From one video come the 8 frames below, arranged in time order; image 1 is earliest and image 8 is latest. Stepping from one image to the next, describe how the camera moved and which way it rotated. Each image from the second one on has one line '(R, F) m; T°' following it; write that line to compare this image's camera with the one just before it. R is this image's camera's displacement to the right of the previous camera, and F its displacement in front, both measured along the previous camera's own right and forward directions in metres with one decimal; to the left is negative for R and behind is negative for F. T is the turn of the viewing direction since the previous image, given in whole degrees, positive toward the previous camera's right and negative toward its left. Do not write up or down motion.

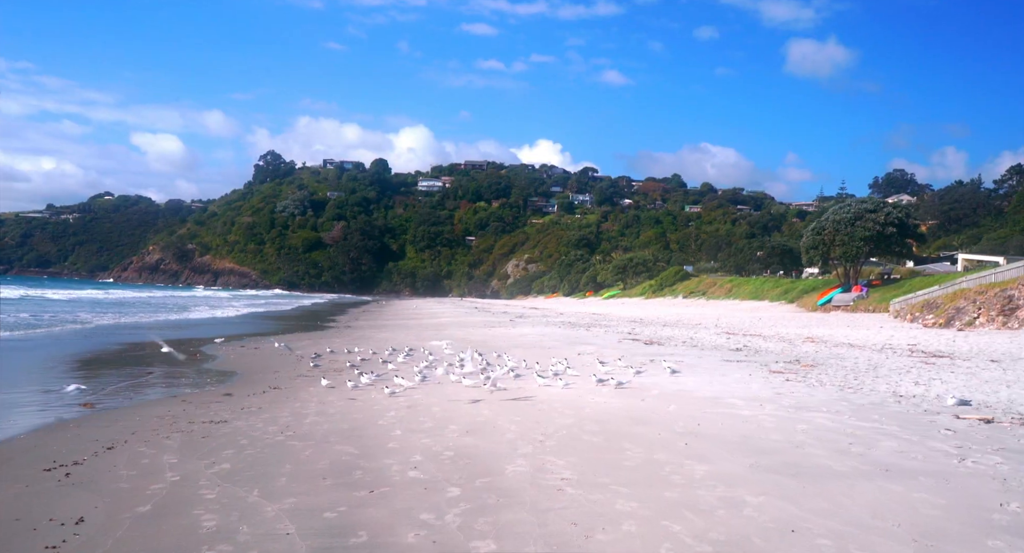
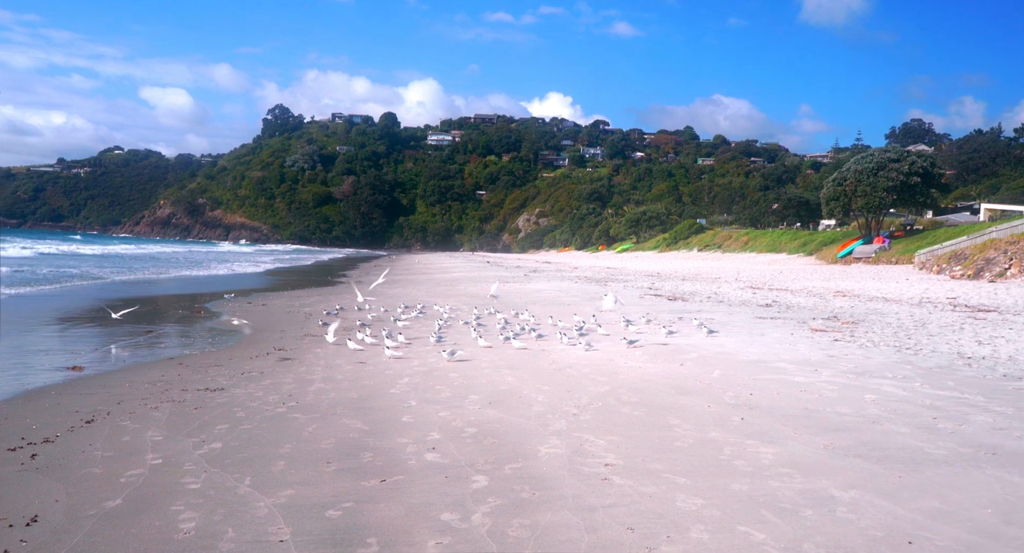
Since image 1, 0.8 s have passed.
(-0.1, +1.0) m; -1°
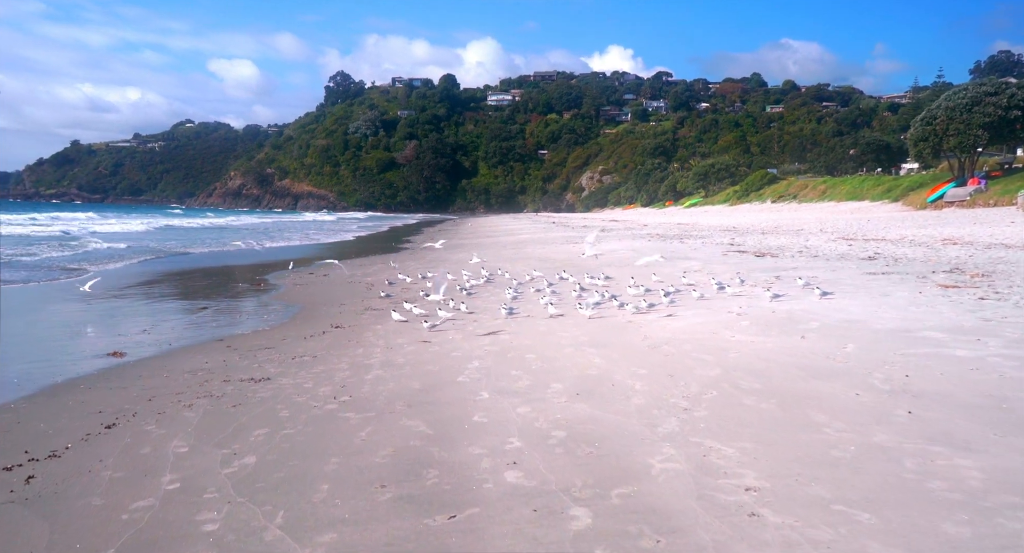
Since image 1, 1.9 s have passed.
(-0.2, +1.4) m; -4°
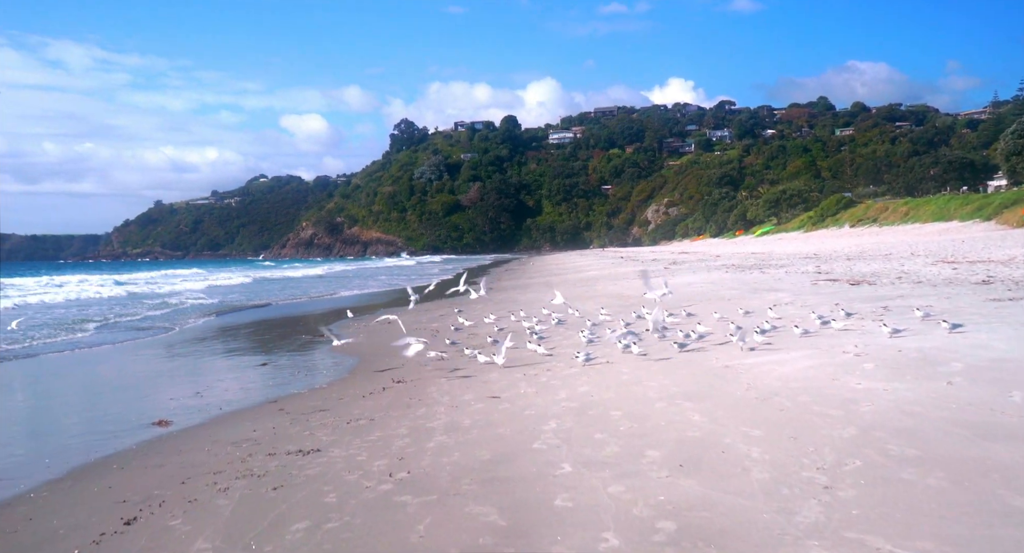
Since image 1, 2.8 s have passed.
(-0.1, +1.1) m; -4°
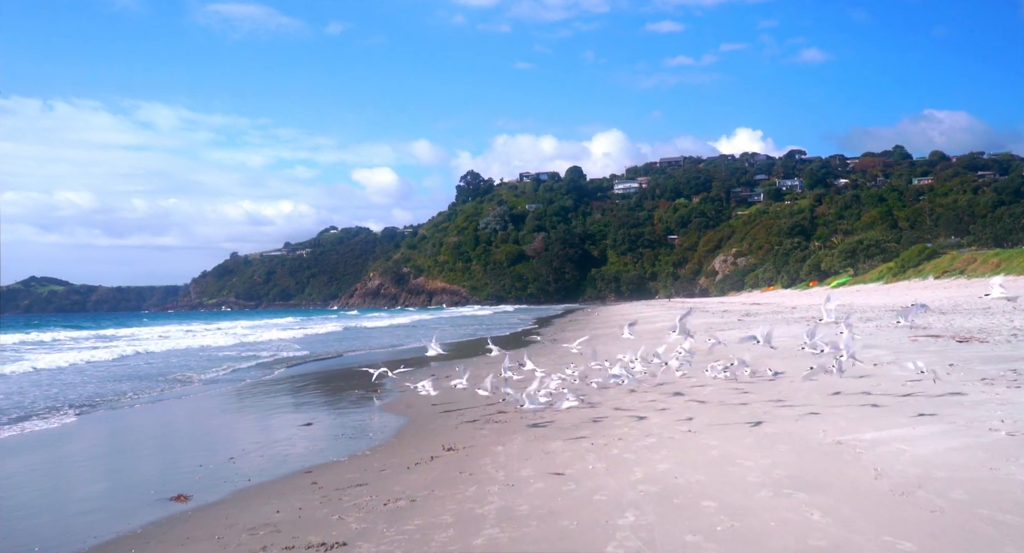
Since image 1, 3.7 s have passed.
(0.0, +1.2) m; -4°
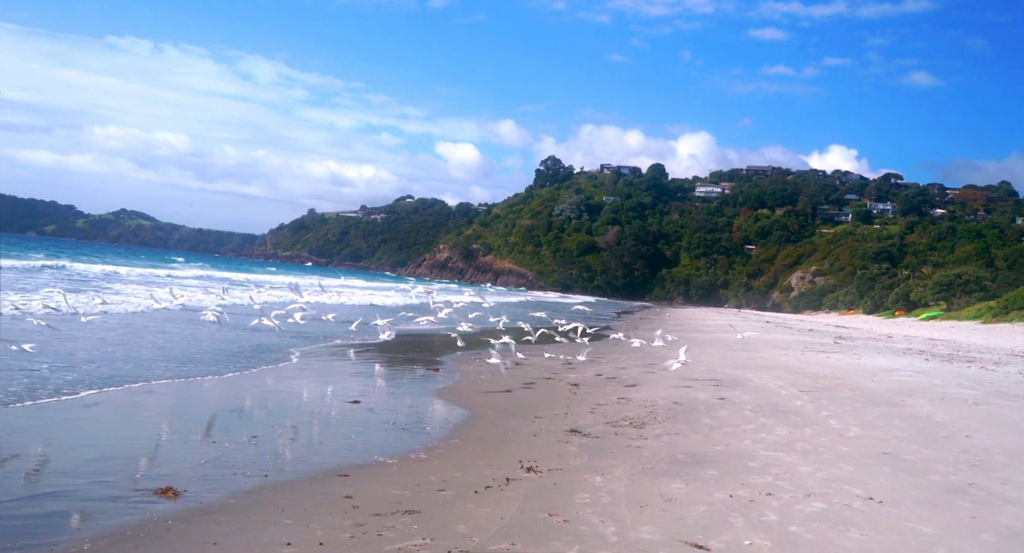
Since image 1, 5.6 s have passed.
(-0.5, +2.3) m; -4°
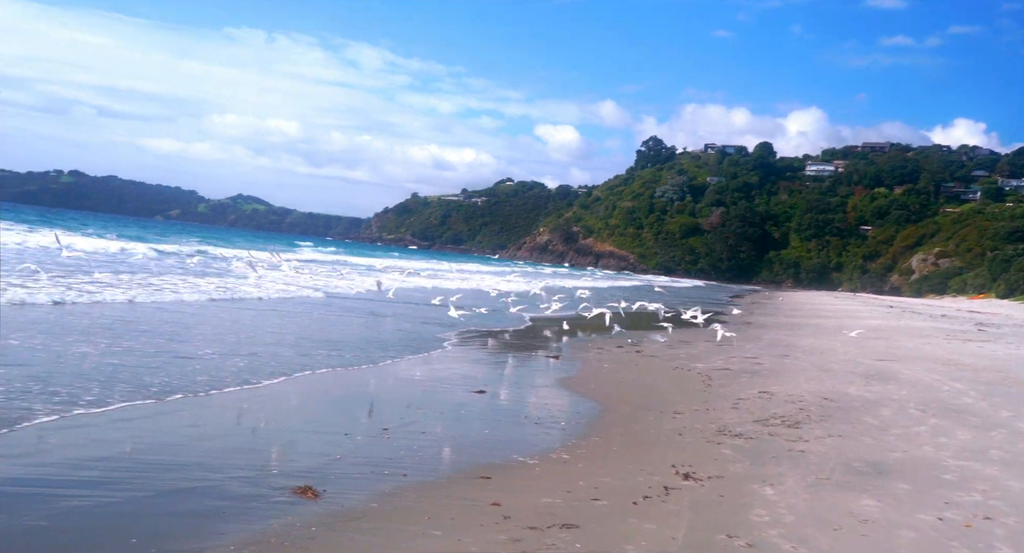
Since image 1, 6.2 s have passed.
(-0.4, +0.7) m; -7°
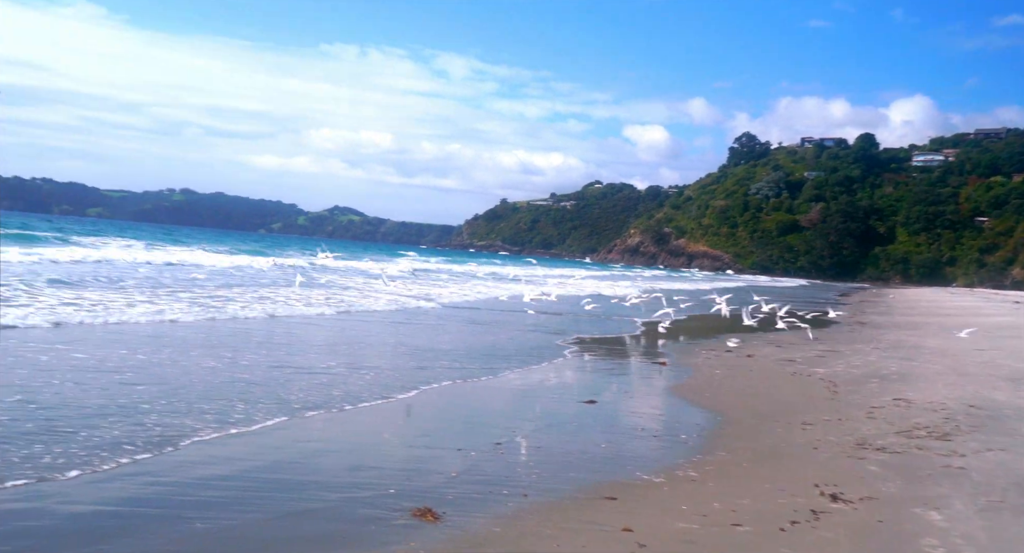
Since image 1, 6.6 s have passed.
(-0.2, +0.4) m; -6°
